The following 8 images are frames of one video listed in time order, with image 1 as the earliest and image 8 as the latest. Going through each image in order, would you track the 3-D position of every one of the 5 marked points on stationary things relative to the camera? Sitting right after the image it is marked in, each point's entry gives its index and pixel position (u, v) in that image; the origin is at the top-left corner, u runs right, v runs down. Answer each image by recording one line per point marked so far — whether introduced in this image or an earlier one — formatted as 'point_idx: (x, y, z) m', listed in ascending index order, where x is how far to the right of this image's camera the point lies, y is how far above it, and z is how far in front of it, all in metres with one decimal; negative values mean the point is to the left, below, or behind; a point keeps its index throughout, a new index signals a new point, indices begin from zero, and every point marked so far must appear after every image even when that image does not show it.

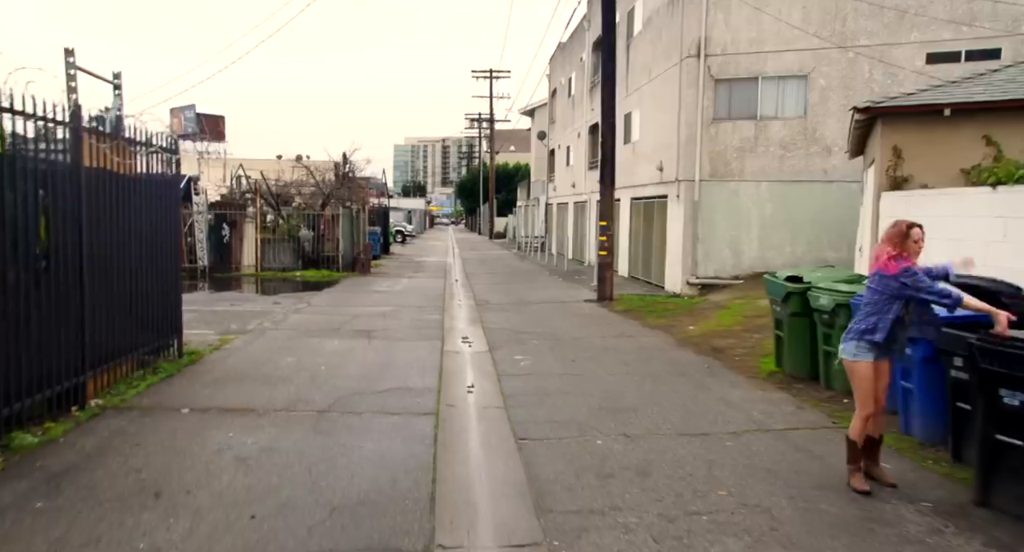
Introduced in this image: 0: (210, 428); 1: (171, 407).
0: (-2.6, -1.3, +5.8) m
1: (-3.2, -1.2, +6.3) m
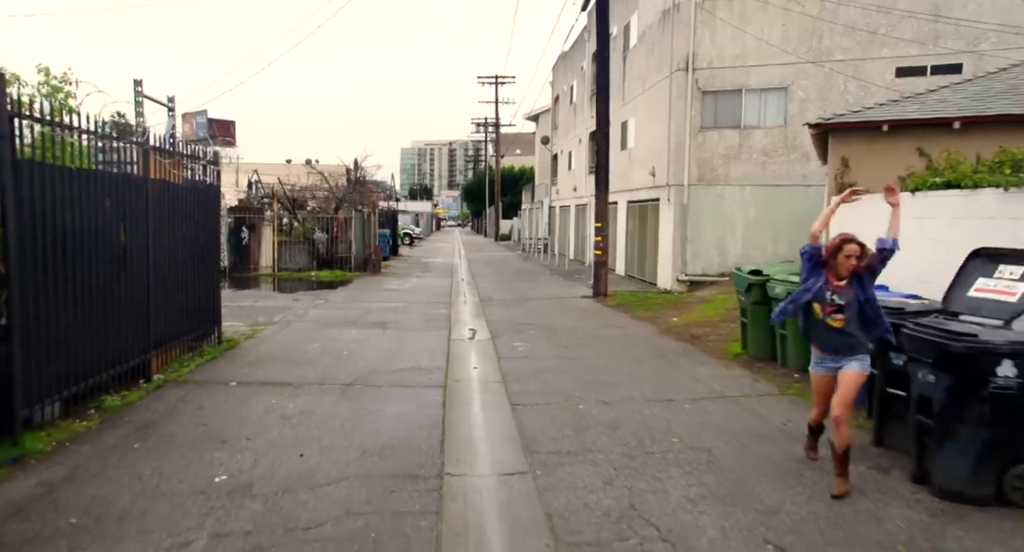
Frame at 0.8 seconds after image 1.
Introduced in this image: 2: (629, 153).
0: (-2.7, -1.3, +7.0) m
1: (-3.3, -1.2, +7.5) m
2: (+3.4, +3.6, +19.3) m
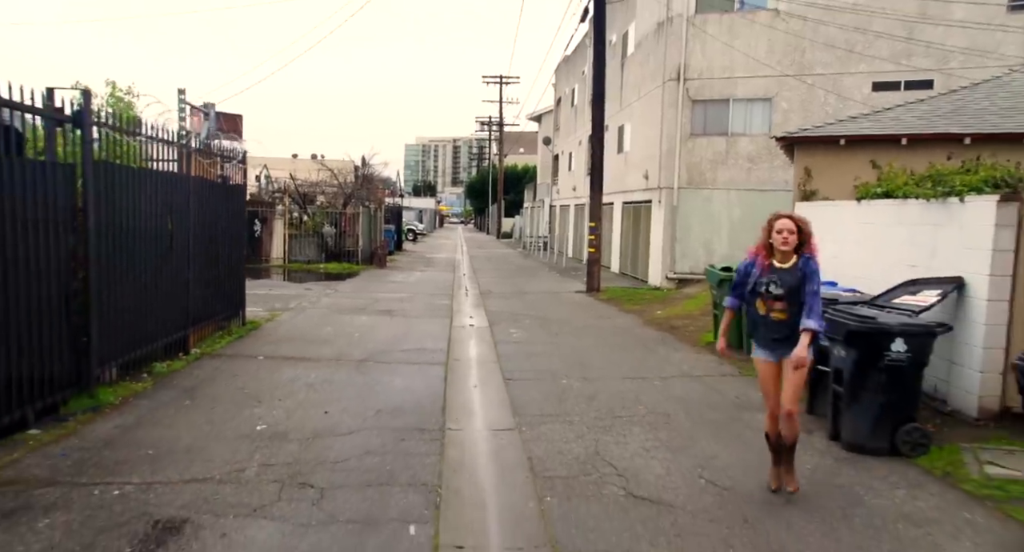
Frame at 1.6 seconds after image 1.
0: (-2.8, -1.1, +8.0) m
1: (-3.4, -1.0, +8.5) m
2: (+3.4, +3.7, +20.3) m
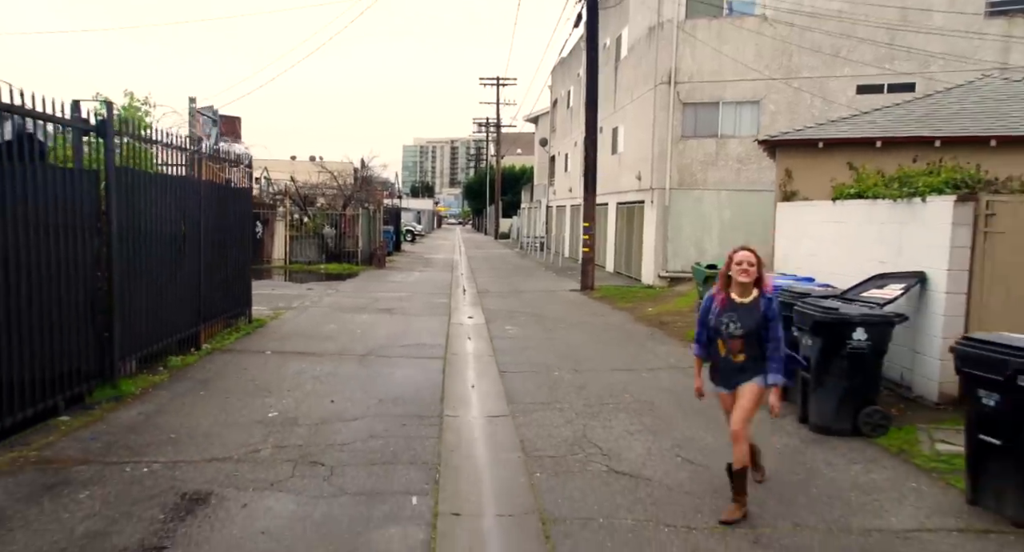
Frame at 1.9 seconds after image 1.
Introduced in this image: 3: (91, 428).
0: (-2.8, -1.1, +8.4) m
1: (-3.4, -1.0, +8.9) m
2: (+3.3, +3.7, +20.8) m
3: (-3.5, -1.3, +5.6) m
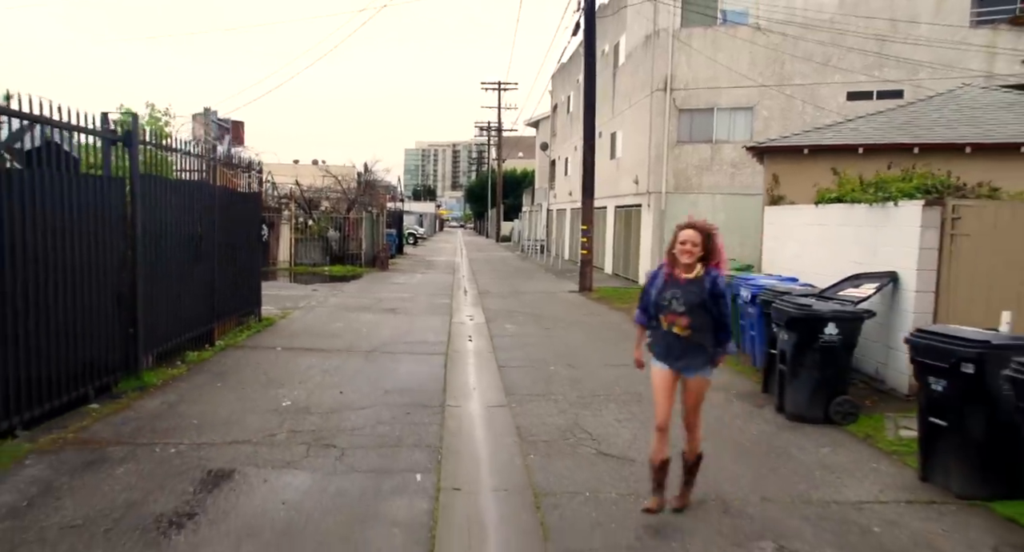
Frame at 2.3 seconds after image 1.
0: (-2.8, -1.1, +8.9) m
1: (-3.4, -1.0, +9.4) m
2: (+3.3, +3.6, +21.2) m
3: (-3.5, -1.3, +6.0) m
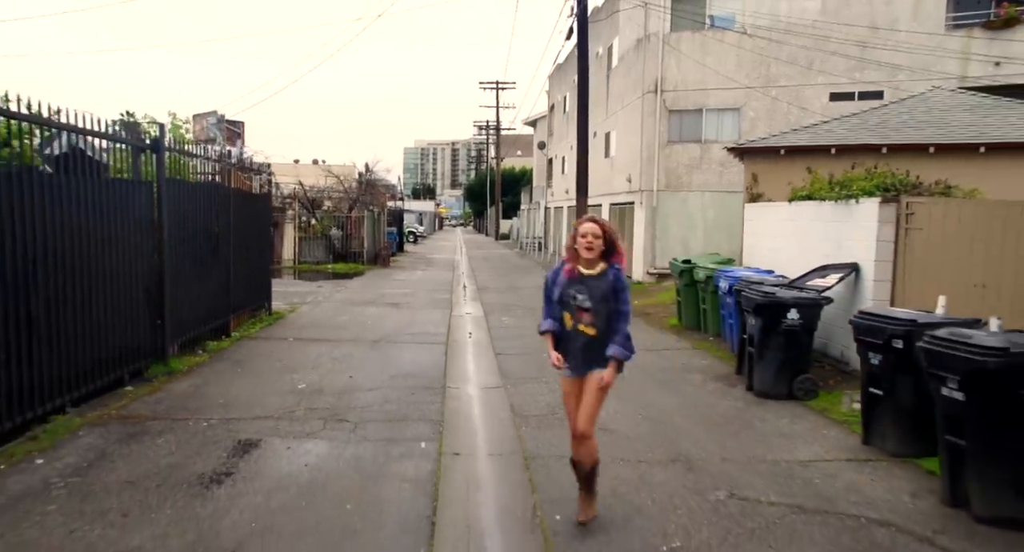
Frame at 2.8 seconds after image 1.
0: (-2.9, -1.0, +9.6) m
1: (-3.5, -0.9, +10.1) m
2: (+3.2, +3.8, +21.9) m
3: (-3.6, -1.2, +6.7) m
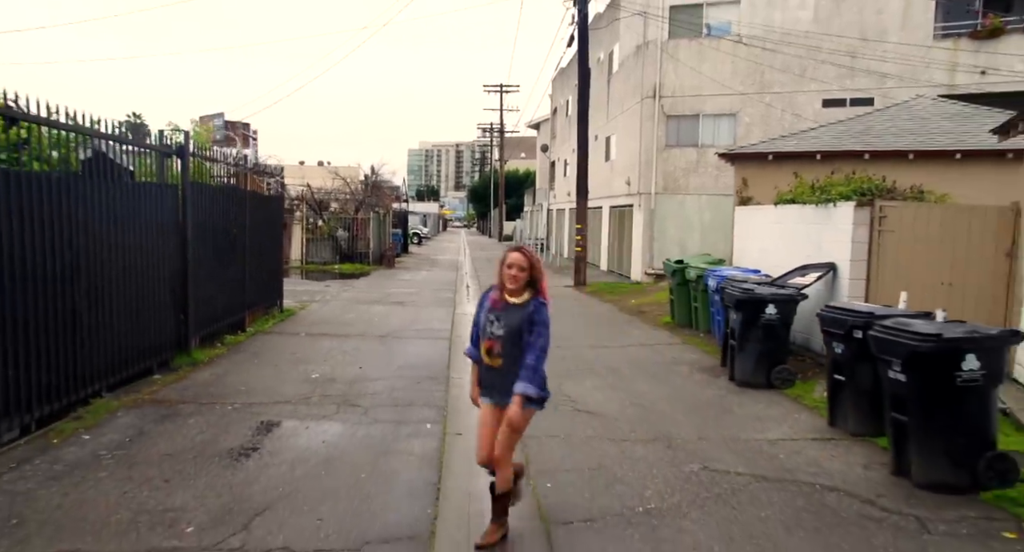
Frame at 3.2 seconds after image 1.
0: (-2.9, -1.0, +10.1) m
1: (-3.5, -0.9, +10.6) m
2: (+3.3, +3.8, +22.4) m
3: (-3.6, -1.2, +7.3) m
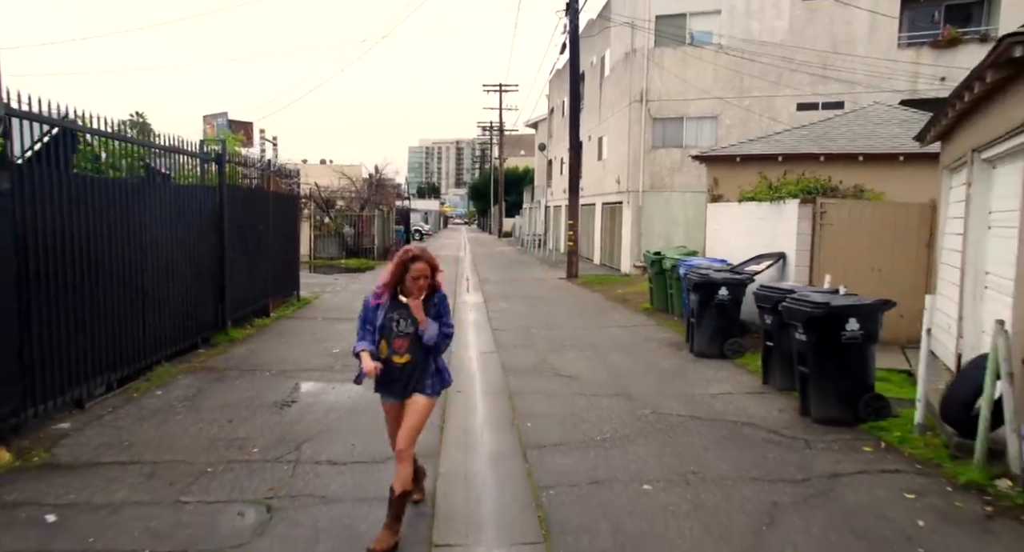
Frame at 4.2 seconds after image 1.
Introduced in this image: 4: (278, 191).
0: (-3.0, -0.8, +11.4) m
1: (-3.6, -0.7, +11.9) m
2: (+3.2, +4.0, +23.7) m
3: (-3.7, -1.0, +8.6) m
4: (-4.4, +1.6, +12.3) m
